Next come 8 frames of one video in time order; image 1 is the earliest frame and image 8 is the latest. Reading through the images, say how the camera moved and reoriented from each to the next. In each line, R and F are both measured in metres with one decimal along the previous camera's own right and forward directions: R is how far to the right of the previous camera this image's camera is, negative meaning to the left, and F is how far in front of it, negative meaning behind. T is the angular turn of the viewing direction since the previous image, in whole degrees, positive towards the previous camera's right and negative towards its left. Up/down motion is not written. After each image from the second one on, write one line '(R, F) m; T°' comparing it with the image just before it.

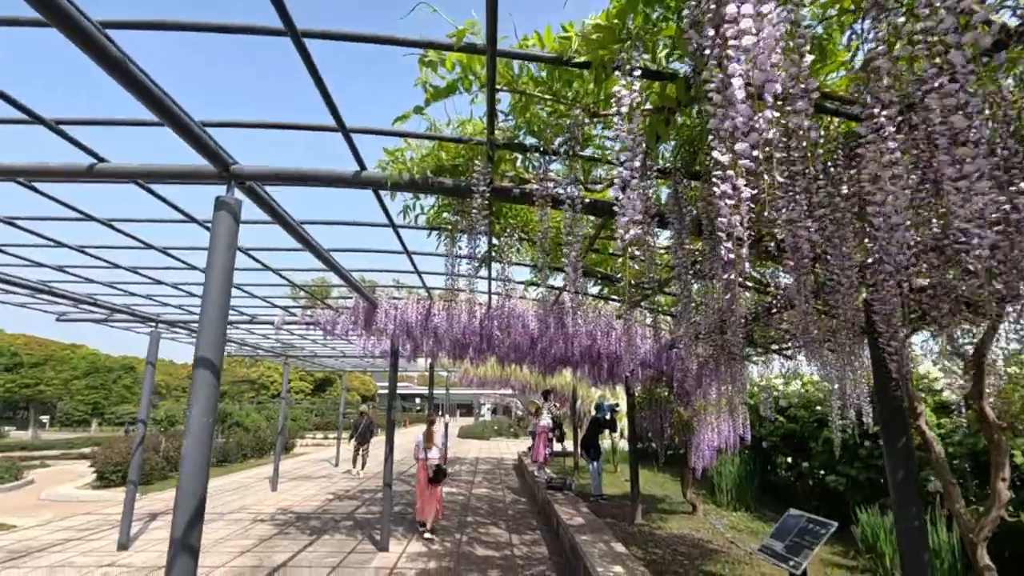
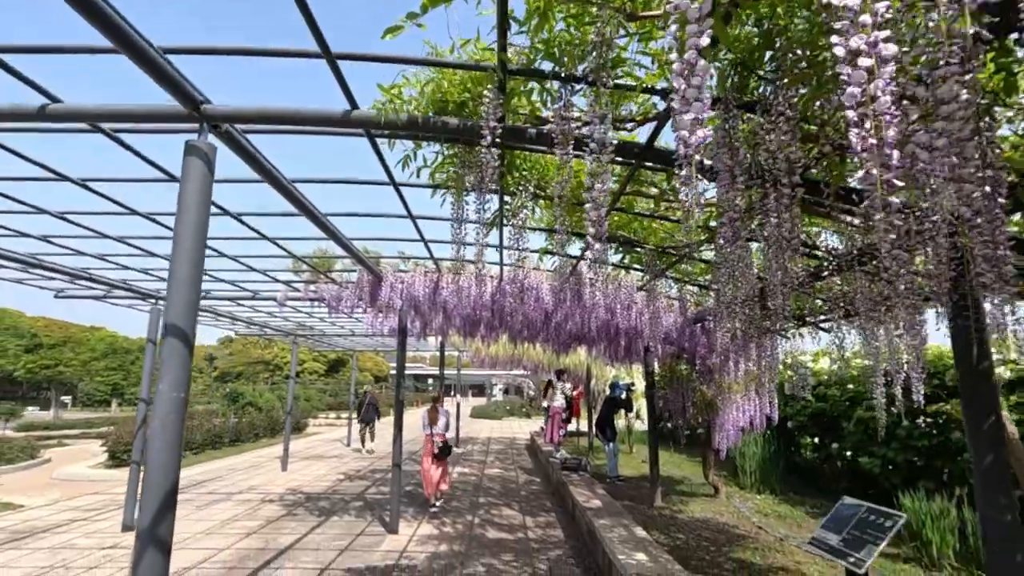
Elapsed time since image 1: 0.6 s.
(0.0, +0.3) m; -1°
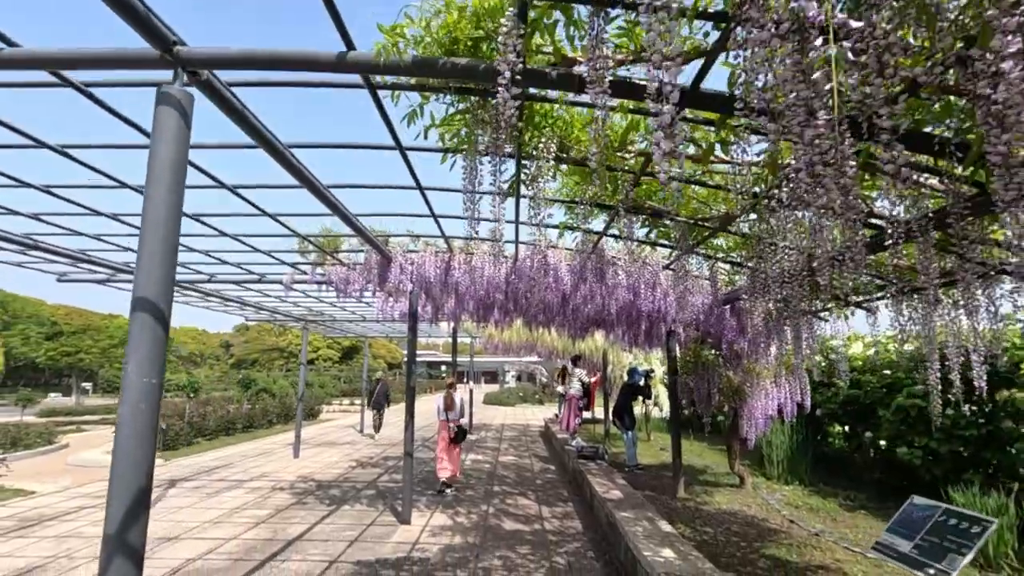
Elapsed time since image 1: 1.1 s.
(0.0, +0.3) m; -1°
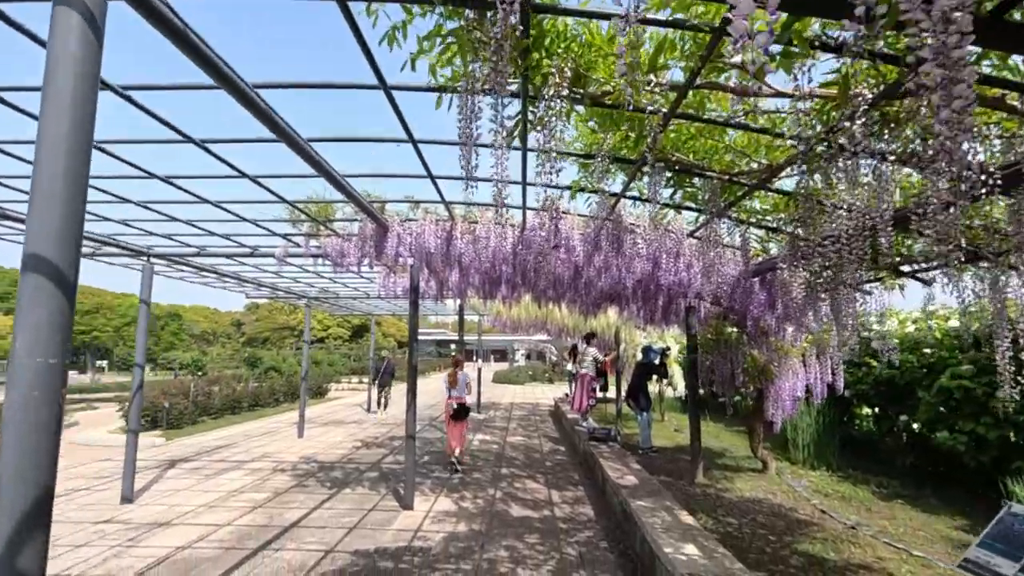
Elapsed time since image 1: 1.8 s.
(0.0, +0.4) m; -1°
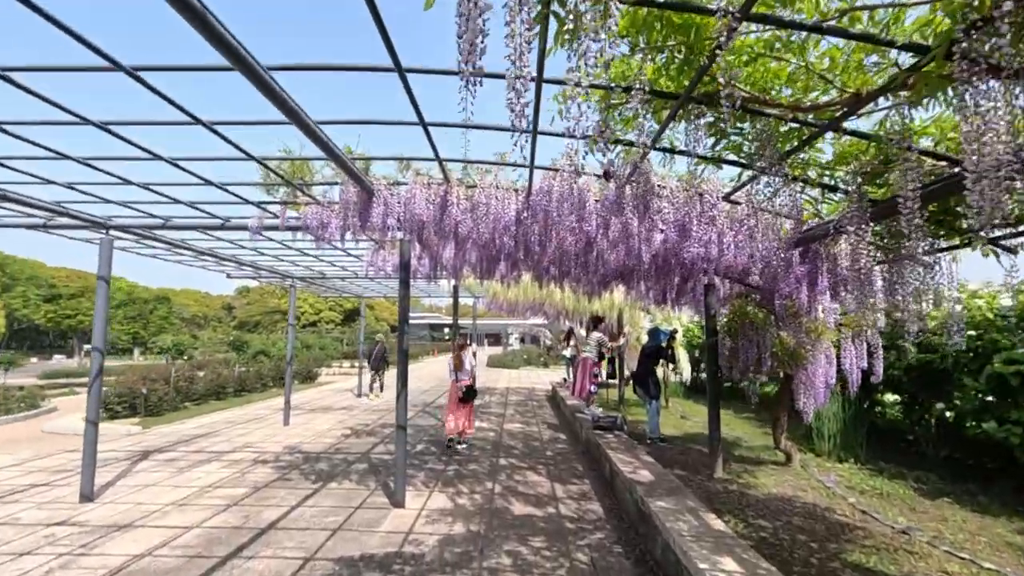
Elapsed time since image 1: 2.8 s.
(-0.1, +0.5) m; +1°
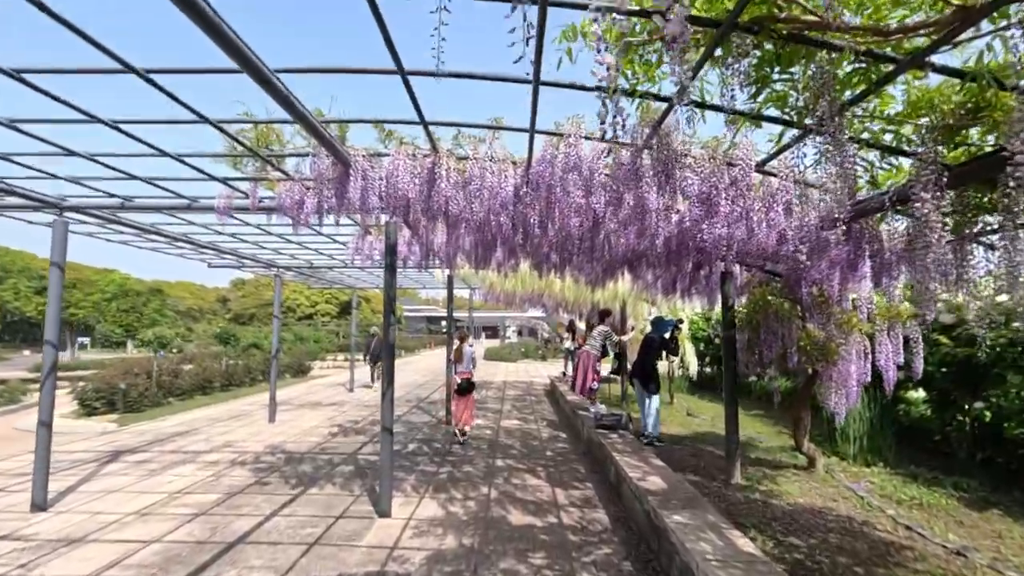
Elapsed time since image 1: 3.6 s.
(0.0, +0.4) m; 0°
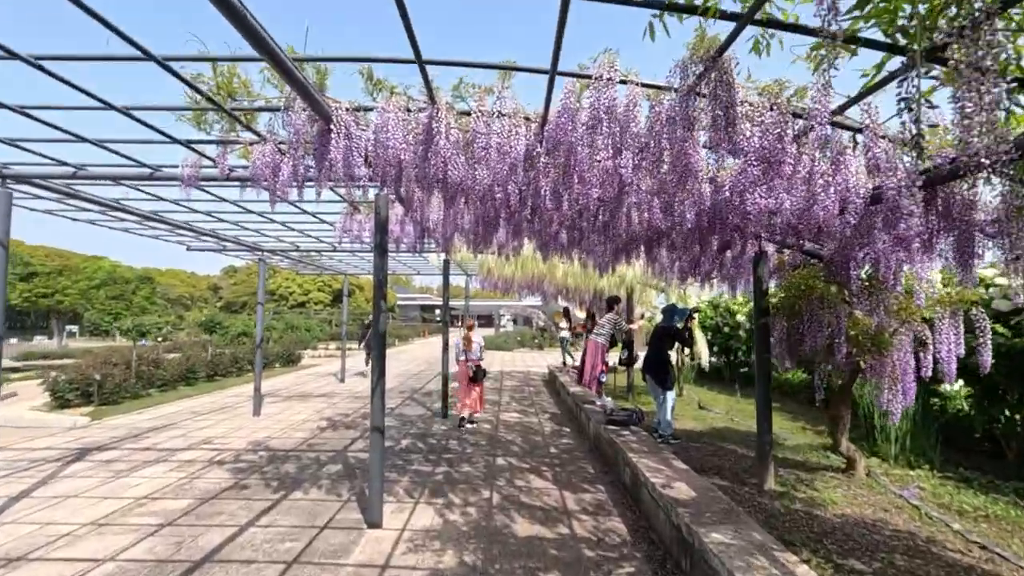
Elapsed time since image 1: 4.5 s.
(-0.1, +0.5) m; +1°
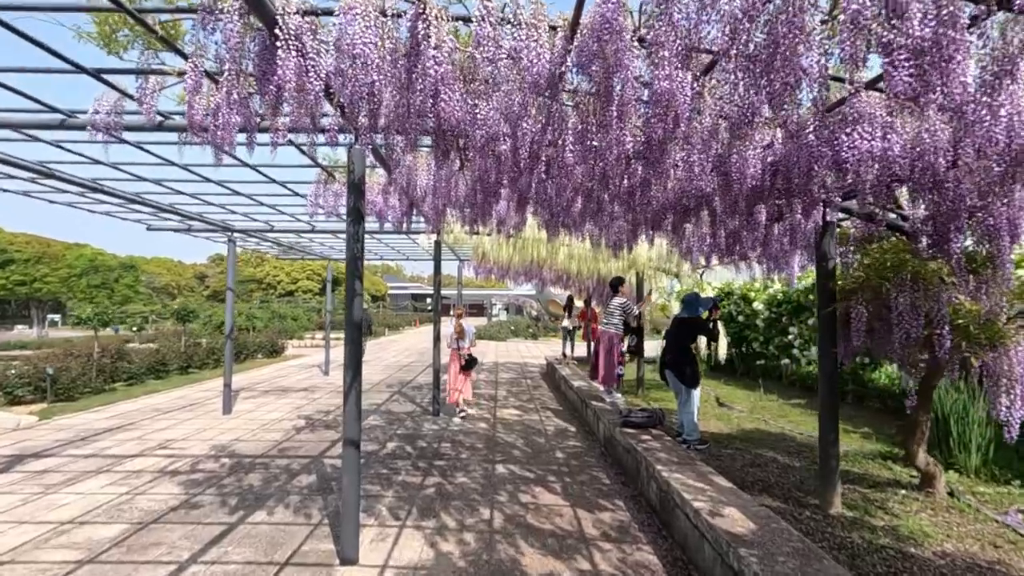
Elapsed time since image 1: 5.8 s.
(-0.1, +0.8) m; +1°
